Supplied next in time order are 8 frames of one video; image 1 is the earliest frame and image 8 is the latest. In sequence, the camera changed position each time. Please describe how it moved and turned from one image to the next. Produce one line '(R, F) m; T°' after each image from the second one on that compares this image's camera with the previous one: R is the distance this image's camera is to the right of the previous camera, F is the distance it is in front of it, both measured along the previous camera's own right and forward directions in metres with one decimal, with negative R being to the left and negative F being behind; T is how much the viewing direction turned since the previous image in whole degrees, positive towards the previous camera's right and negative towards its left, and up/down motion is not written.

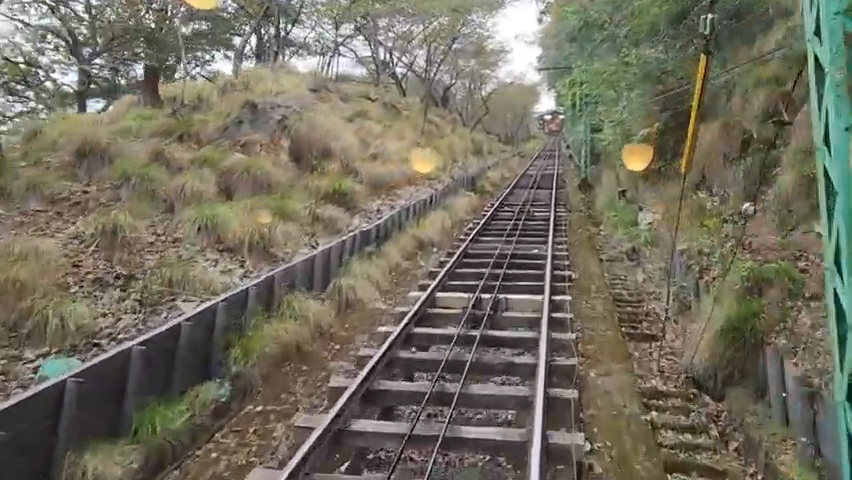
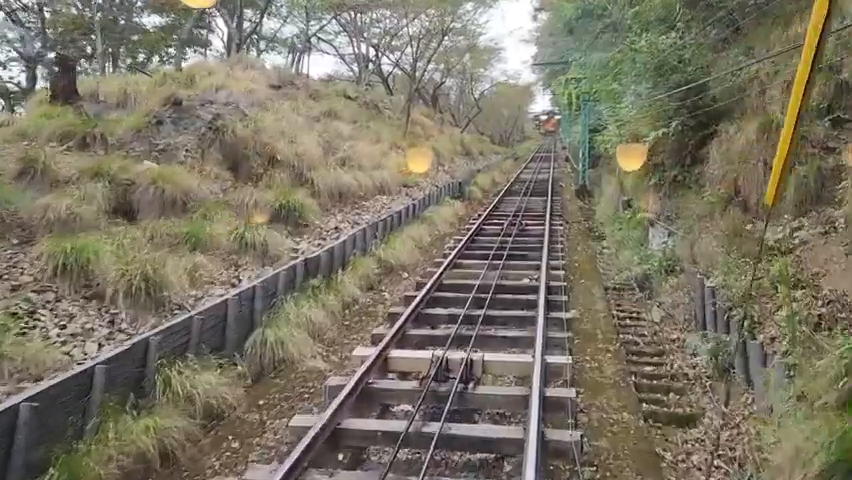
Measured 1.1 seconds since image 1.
(+0.4, +2.1) m; 0°
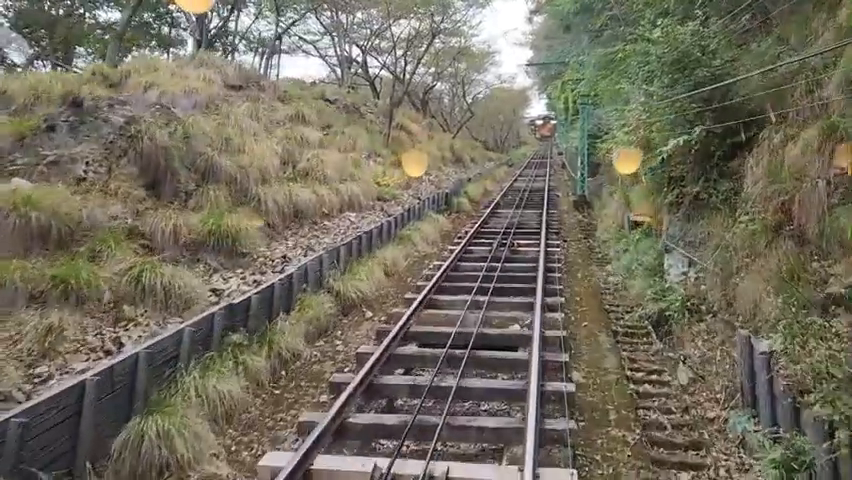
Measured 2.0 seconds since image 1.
(+0.4, +1.9) m; 0°
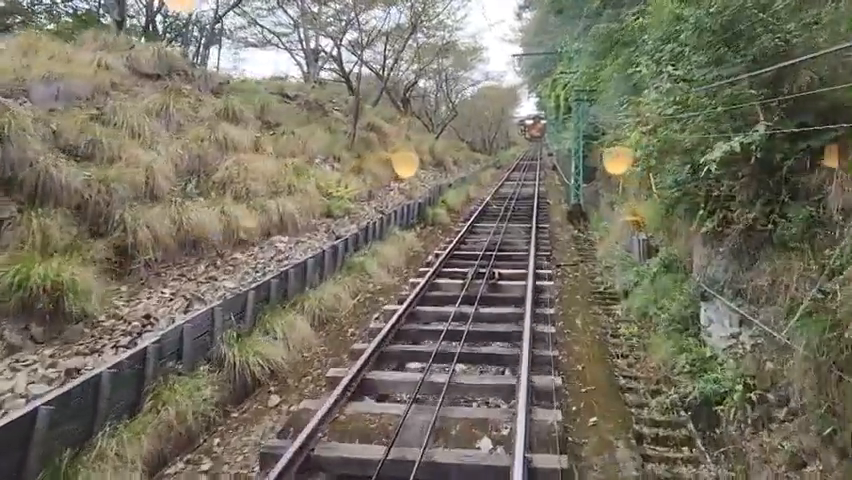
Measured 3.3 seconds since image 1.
(+0.5, +2.7) m; +1°
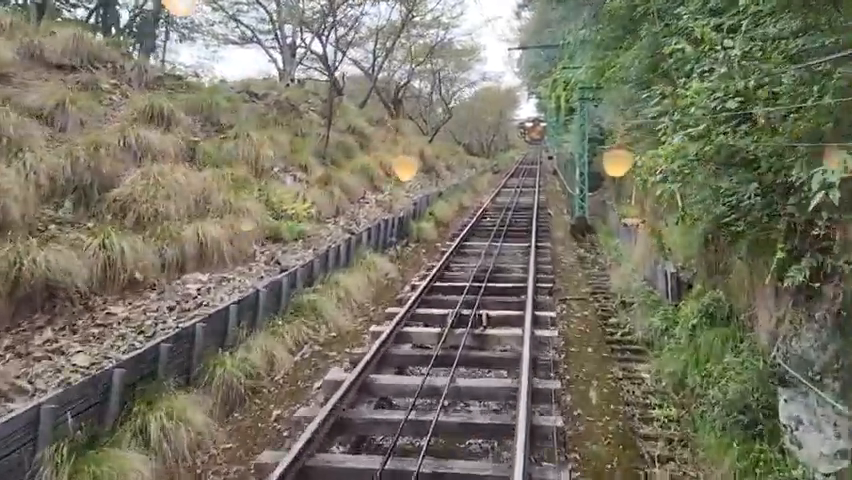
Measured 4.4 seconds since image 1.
(+0.4, +2.2) m; 0°
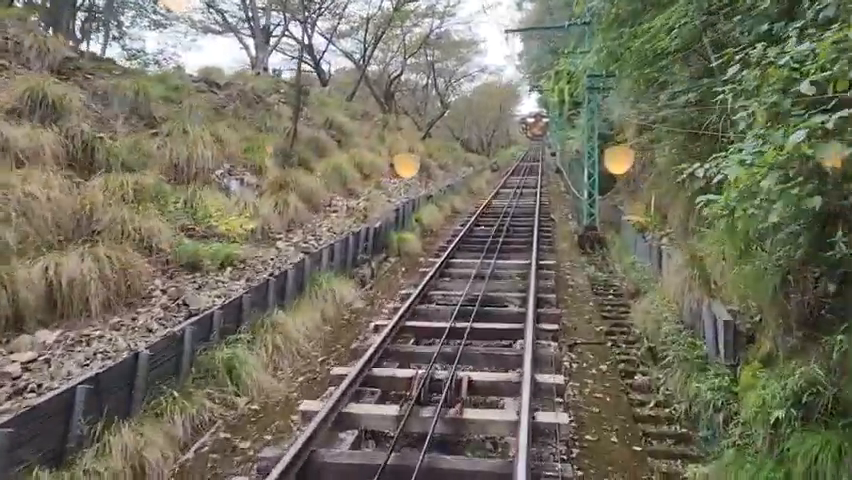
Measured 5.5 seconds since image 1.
(+0.4, +2.2) m; 0°
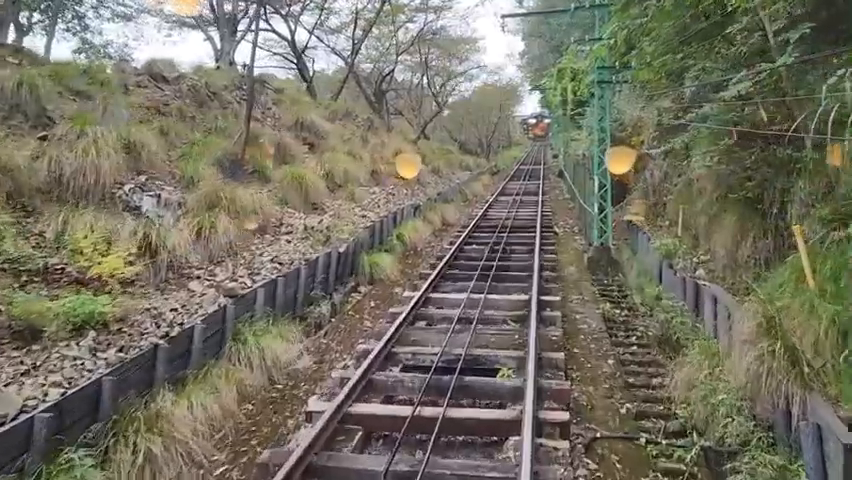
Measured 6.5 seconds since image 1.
(+0.4, +2.2) m; 0°
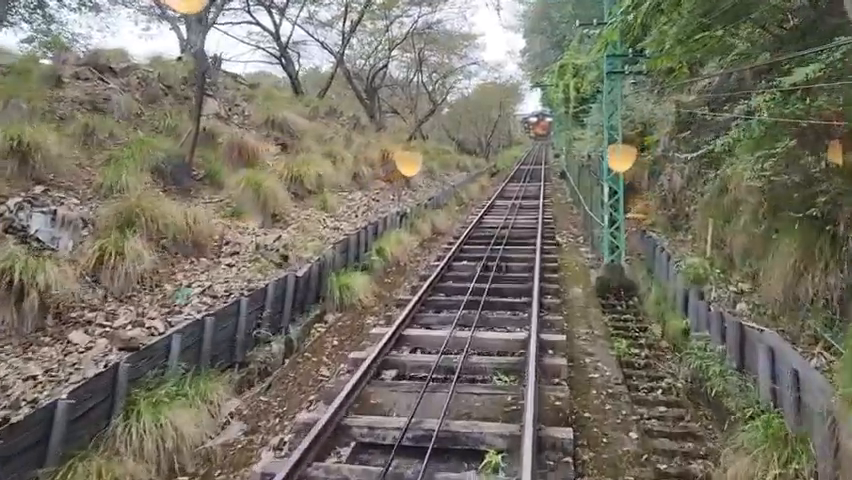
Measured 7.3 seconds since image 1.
(+0.3, +1.7) m; 0°
